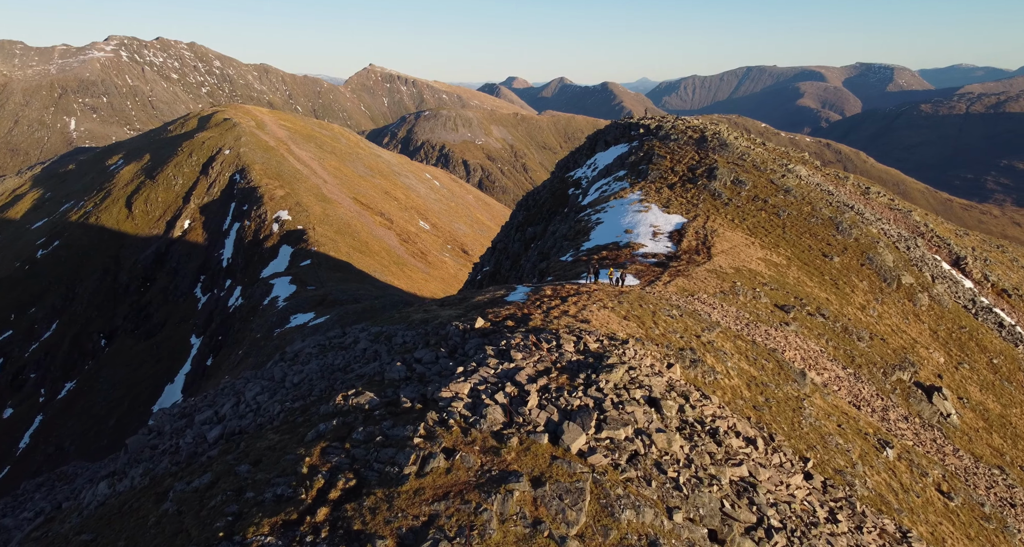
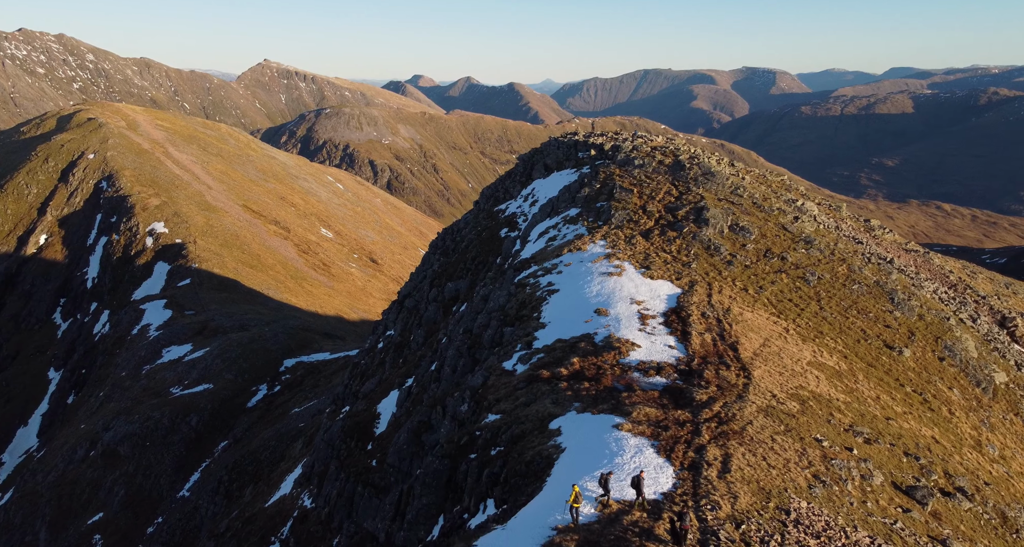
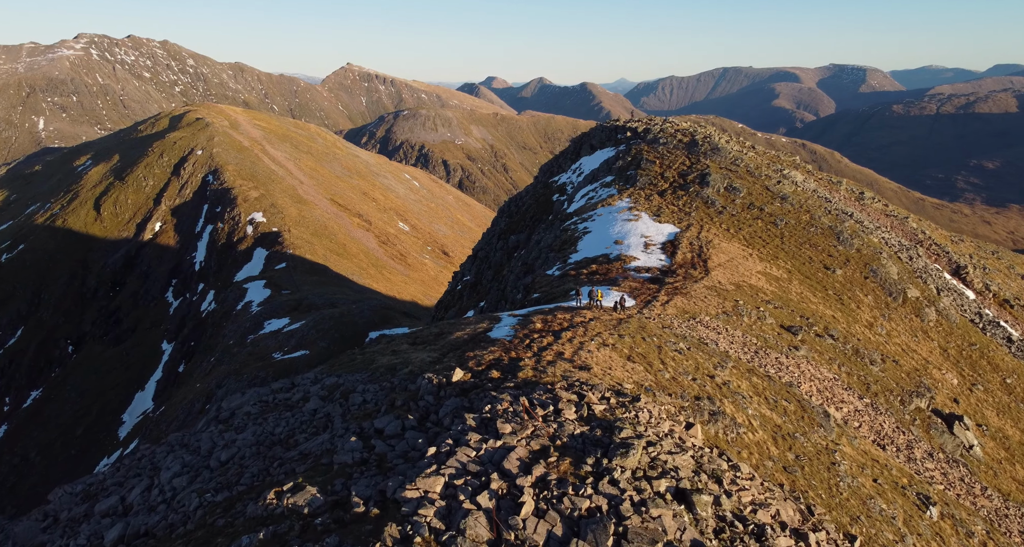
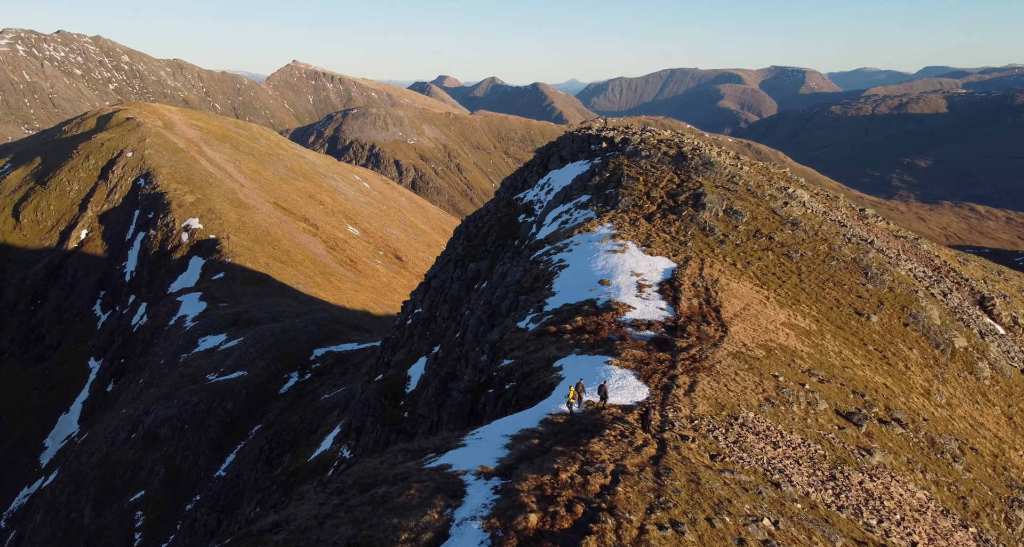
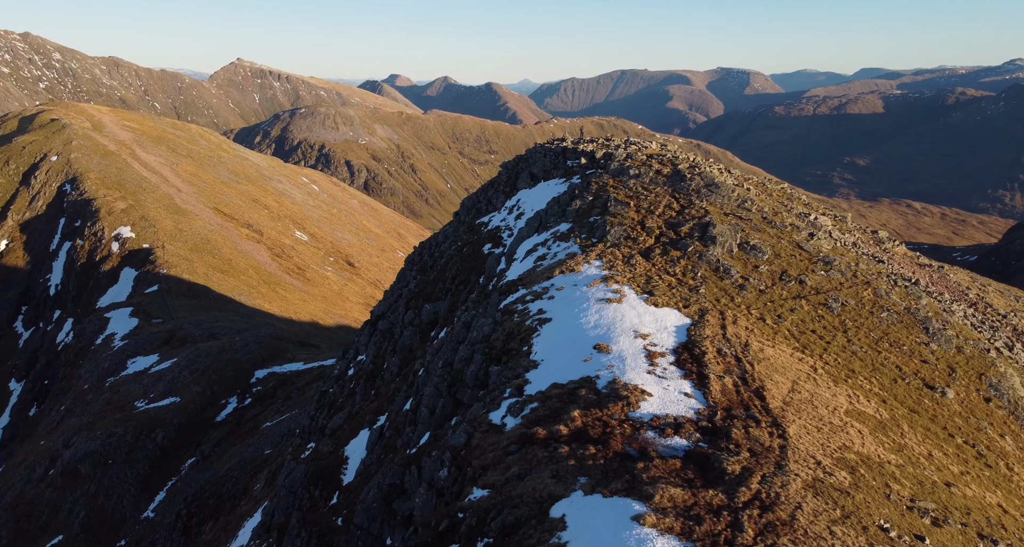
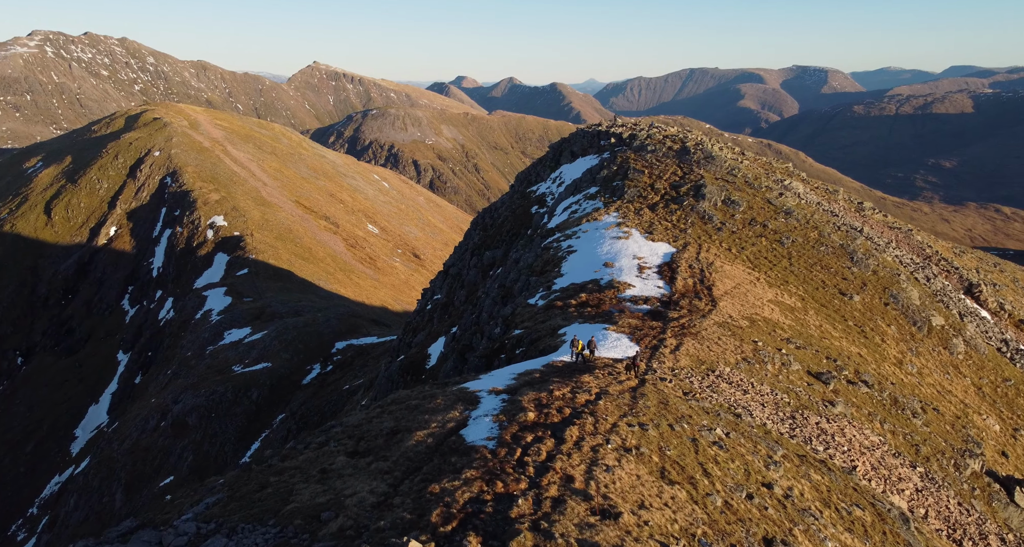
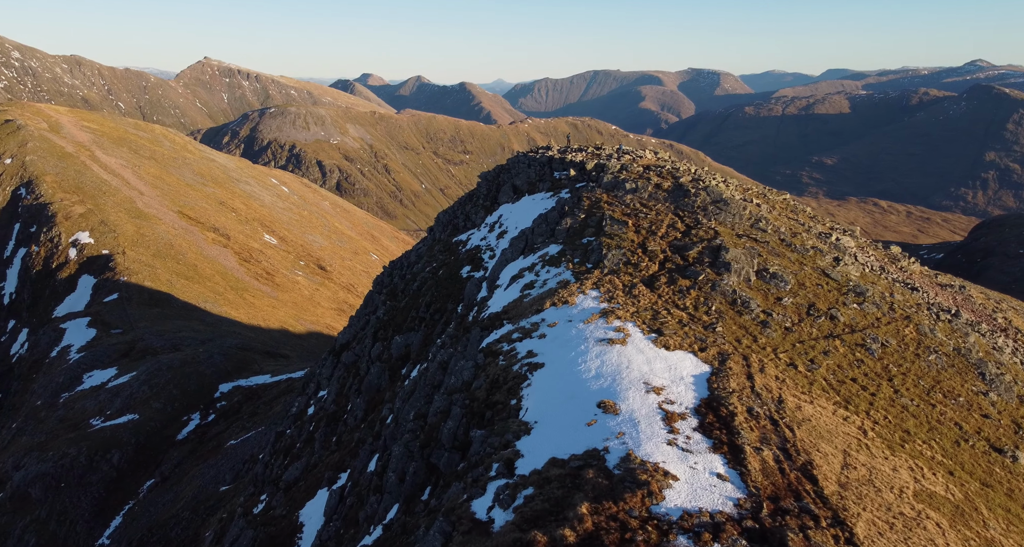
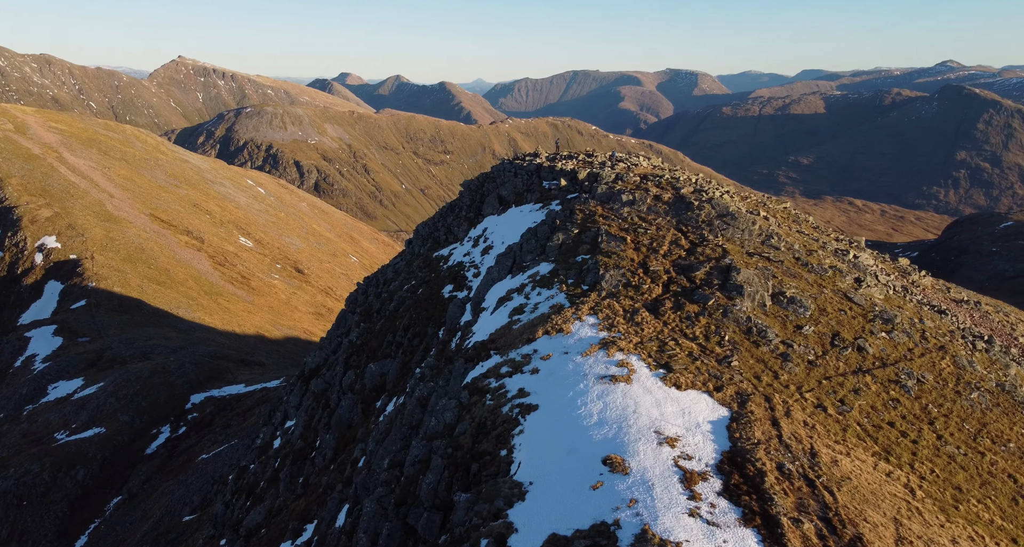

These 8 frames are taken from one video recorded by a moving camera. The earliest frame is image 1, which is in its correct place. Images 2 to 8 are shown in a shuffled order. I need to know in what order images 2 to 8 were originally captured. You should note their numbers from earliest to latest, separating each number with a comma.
3, 6, 4, 2, 5, 7, 8
